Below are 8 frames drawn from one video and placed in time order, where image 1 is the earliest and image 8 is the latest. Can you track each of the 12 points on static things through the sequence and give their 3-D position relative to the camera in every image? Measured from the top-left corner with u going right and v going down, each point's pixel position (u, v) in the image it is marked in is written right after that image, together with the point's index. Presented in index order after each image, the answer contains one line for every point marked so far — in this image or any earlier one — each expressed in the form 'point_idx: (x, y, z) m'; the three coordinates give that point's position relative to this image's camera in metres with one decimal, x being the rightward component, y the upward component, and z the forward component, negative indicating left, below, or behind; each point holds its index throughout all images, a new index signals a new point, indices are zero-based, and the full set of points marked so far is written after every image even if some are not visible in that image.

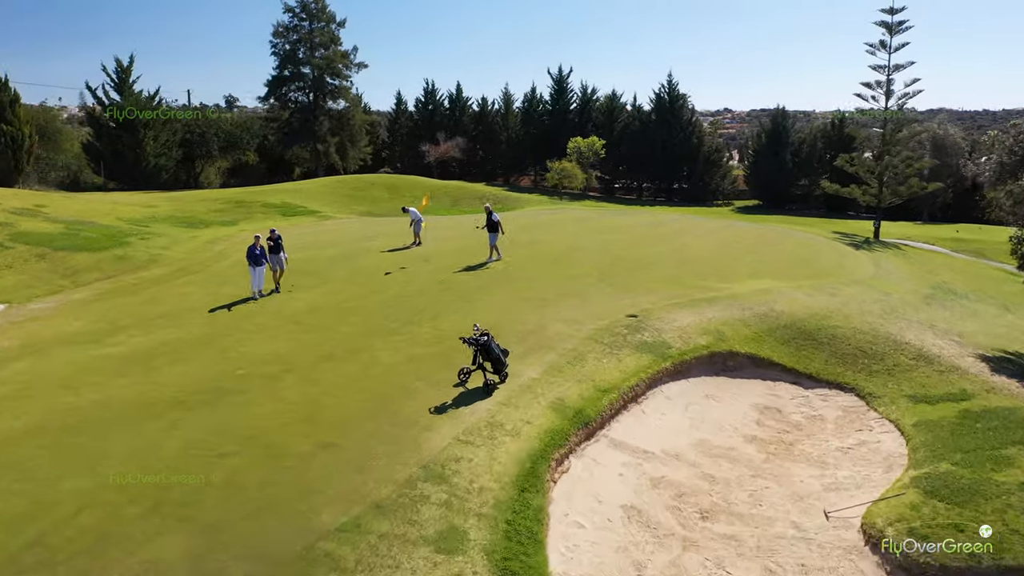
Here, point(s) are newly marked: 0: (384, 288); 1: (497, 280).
0: (-2.7, 0.0, +18.0) m
1: (-0.3, +0.2, +18.5) m
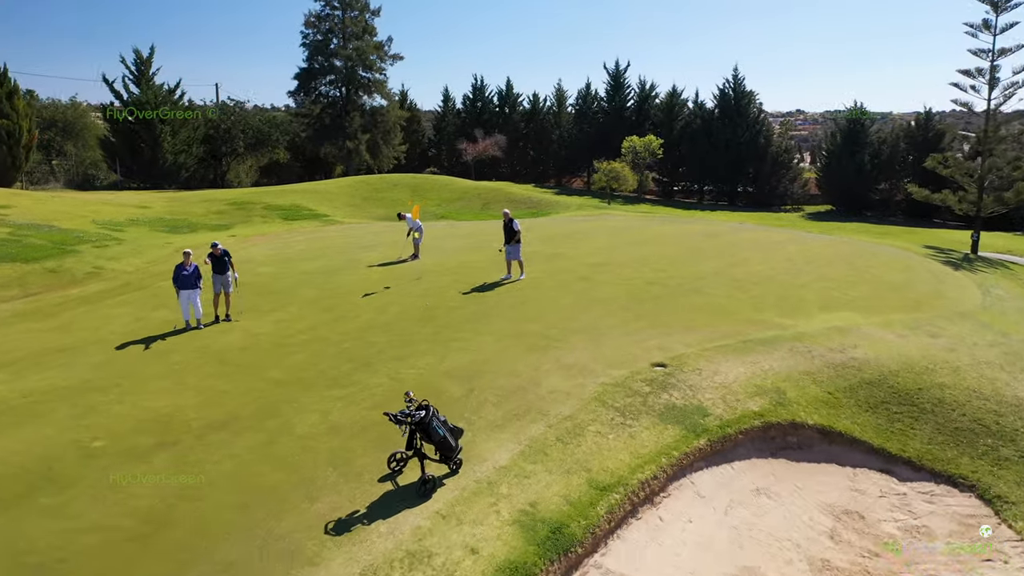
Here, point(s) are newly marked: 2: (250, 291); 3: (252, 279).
0: (-2.7, -0.4, +14.4) m
1: (-0.3, -0.4, +14.7) m
2: (-5.1, -0.1, +16.0) m
3: (-5.4, +0.2, +17.1) m
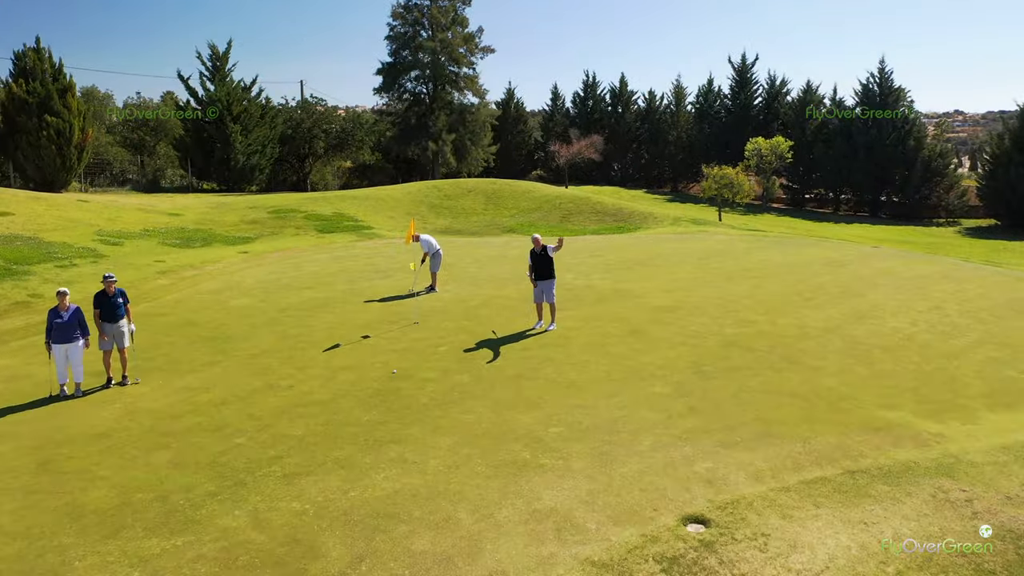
0: (-2.7, -1.2, +10.4) m
1: (-0.3, -1.2, +10.3) m
2: (-4.8, -0.7, +12.4) m
3: (-4.9, -0.5, +13.5) m
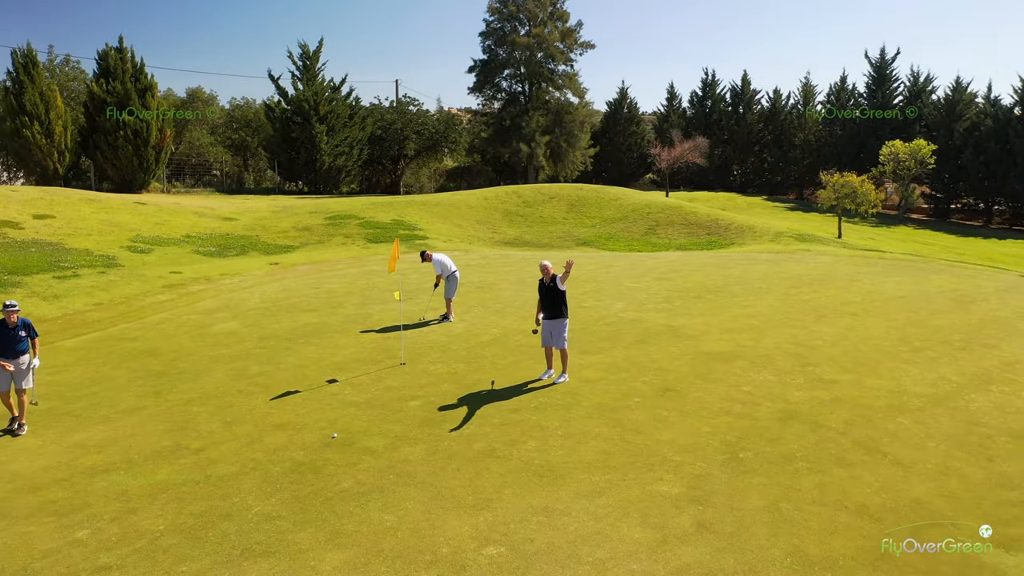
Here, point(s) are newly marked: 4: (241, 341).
0: (-3.0, -1.6, +8.3) m
1: (-0.6, -1.6, +7.9) m
2: (-4.8, -1.1, +10.6) m
3: (-4.7, -0.8, +11.7) m
4: (-3.9, -0.8, +11.8) m
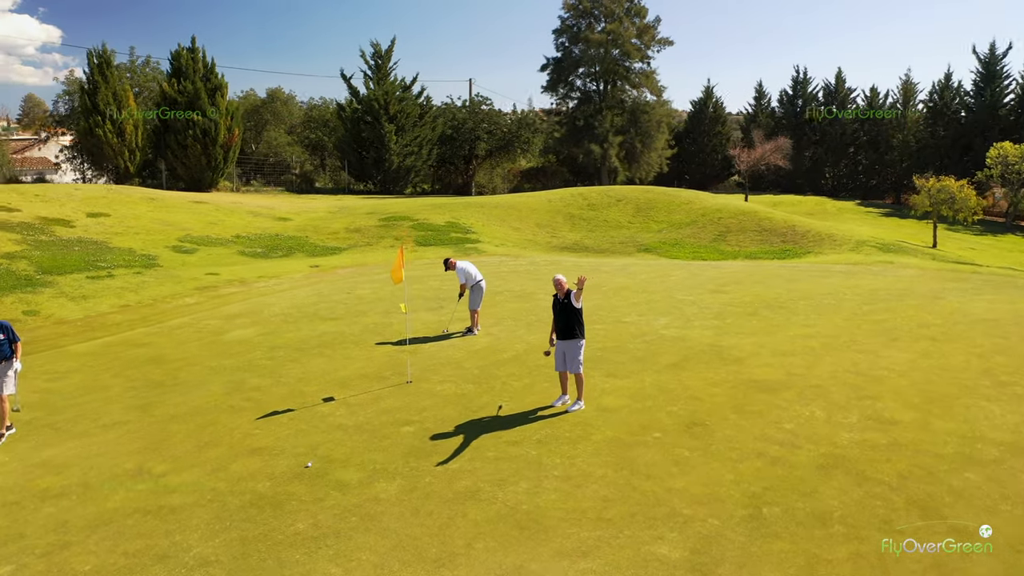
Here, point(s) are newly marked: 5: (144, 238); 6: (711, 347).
0: (-3.1, -1.7, +7.7) m
1: (-0.7, -1.8, +7.0) m
2: (-4.6, -1.1, +10.1) m
3: (-4.4, -0.9, +11.2) m
4: (-3.6, -0.9, +11.2) m
5: (-8.1, +1.1, +18.1) m
6: (+2.7, -0.8, +11.3) m
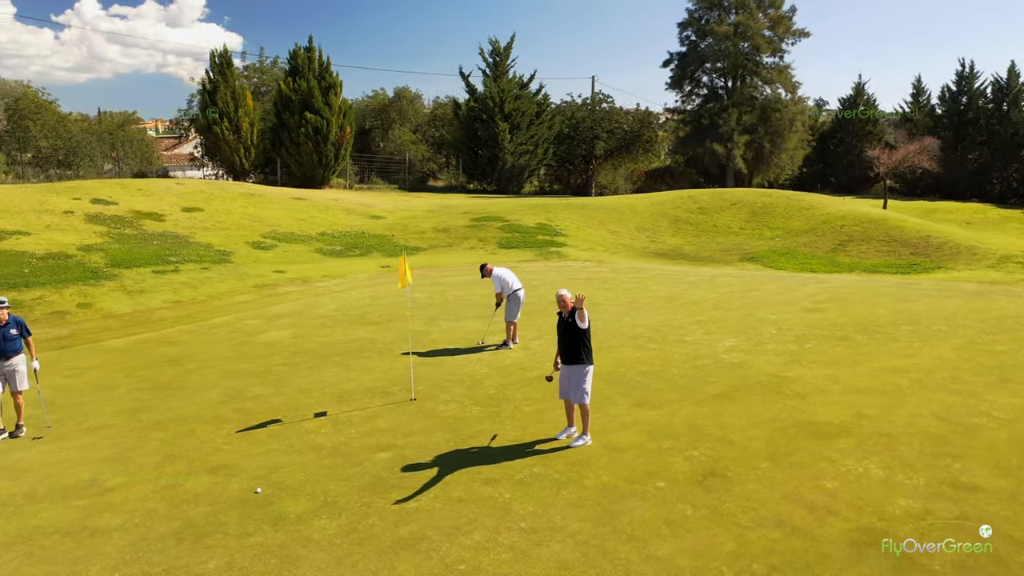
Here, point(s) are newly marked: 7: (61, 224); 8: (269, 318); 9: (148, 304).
0: (-3.3, -1.7, +7.2) m
1: (-1.1, -1.9, +6.0) m
2: (-4.3, -1.1, +9.8) m
3: (-3.9, -0.9, +10.9) m
4: (-3.1, -0.9, +10.8) m
5: (-6.3, +1.2, +18.3) m
6: (+3.1, -1.0, +9.7) m
7: (-8.9, +1.3, +16.3) m
8: (-3.7, -0.5, +12.6) m
9: (-5.8, -0.2, +13.1) m
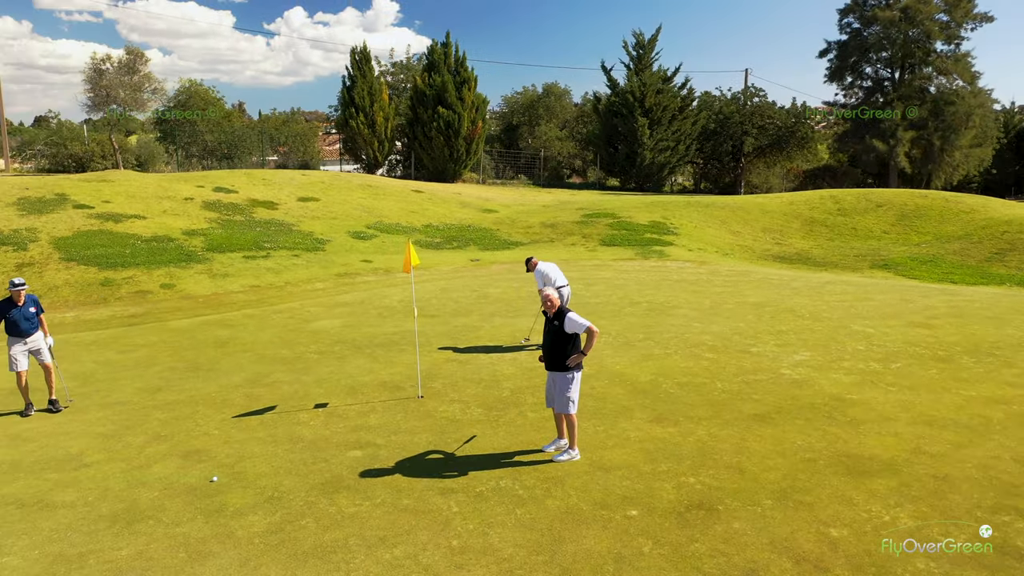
0: (-3.5, -1.5, +7.2) m
1: (-1.6, -1.8, +5.7) m
2: (-3.9, -0.9, +10.0) m
3: (-3.4, -0.7, +11.0) m
4: (-2.6, -0.7, +10.7) m
5: (-4.0, +1.5, +18.7) m
6: (+3.3, -1.1, +8.4) m
7: (-7.0, +1.6, +17.3) m
8: (-2.7, -0.3, +12.6) m
9: (-4.6, 0.0, +13.6) m
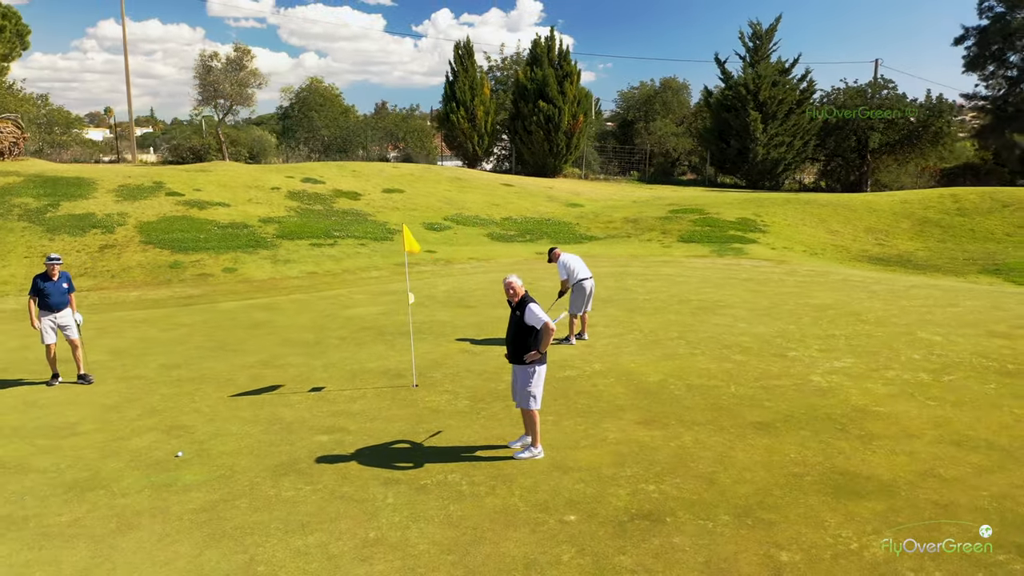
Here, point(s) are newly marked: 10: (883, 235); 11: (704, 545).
0: (-3.7, -1.3, +7.5) m
1: (-2.1, -1.6, +5.7) m
2: (-3.7, -0.7, +10.3) m
3: (-2.9, -0.5, +11.2) m
4: (-2.2, -0.5, +10.8) m
5: (-2.3, +1.7, +18.9) m
6: (+3.2, -1.1, +7.6) m
7: (-5.5, +2.0, +18.0) m
8: (-2.1, -0.1, +12.7) m
9: (-3.8, +0.3, +13.9) m
10: (+8.6, +1.2, +19.2) m
11: (+1.3, -1.6, +5.3) m
